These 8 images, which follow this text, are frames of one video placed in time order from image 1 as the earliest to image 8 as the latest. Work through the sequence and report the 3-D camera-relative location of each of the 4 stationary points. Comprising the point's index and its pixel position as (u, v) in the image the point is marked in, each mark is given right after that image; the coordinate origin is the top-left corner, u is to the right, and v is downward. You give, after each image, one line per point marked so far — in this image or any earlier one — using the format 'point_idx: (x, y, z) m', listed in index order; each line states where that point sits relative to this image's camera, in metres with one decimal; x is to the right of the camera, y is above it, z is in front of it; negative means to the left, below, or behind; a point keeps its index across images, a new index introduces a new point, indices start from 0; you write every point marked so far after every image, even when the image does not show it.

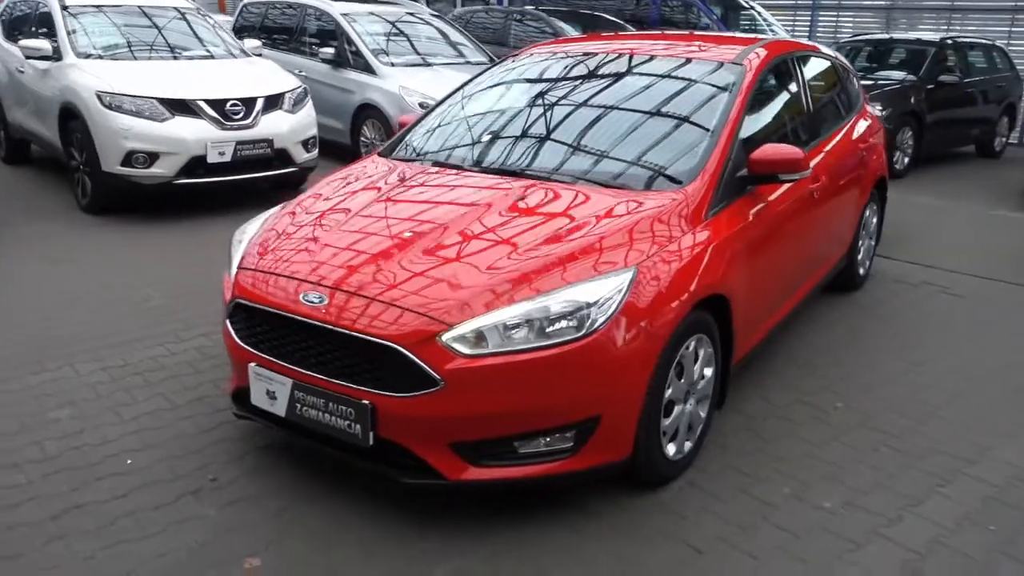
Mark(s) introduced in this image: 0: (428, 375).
0: (-0.3, -0.3, +2.8) m
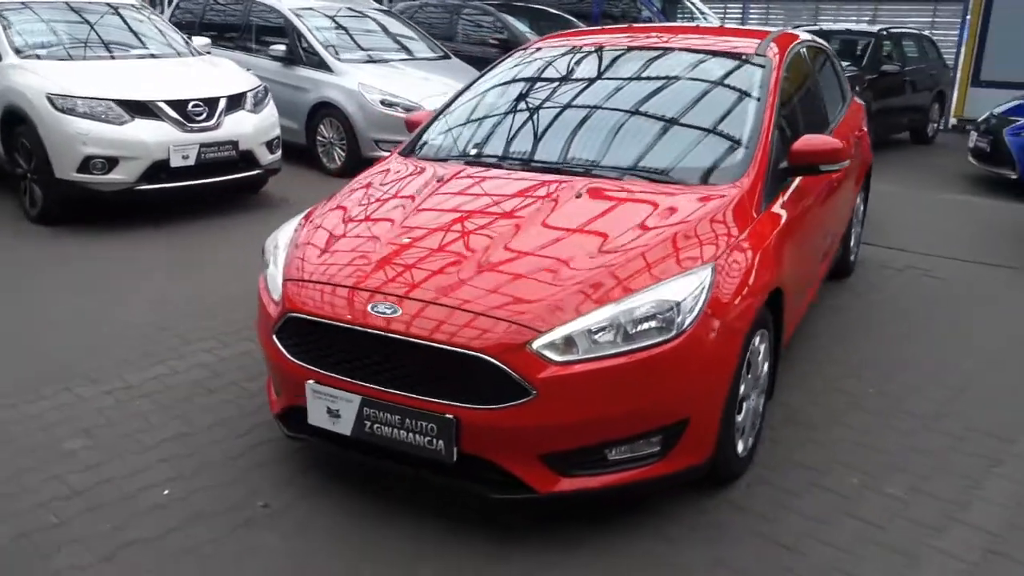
0: (0.0, -0.3, +2.7) m
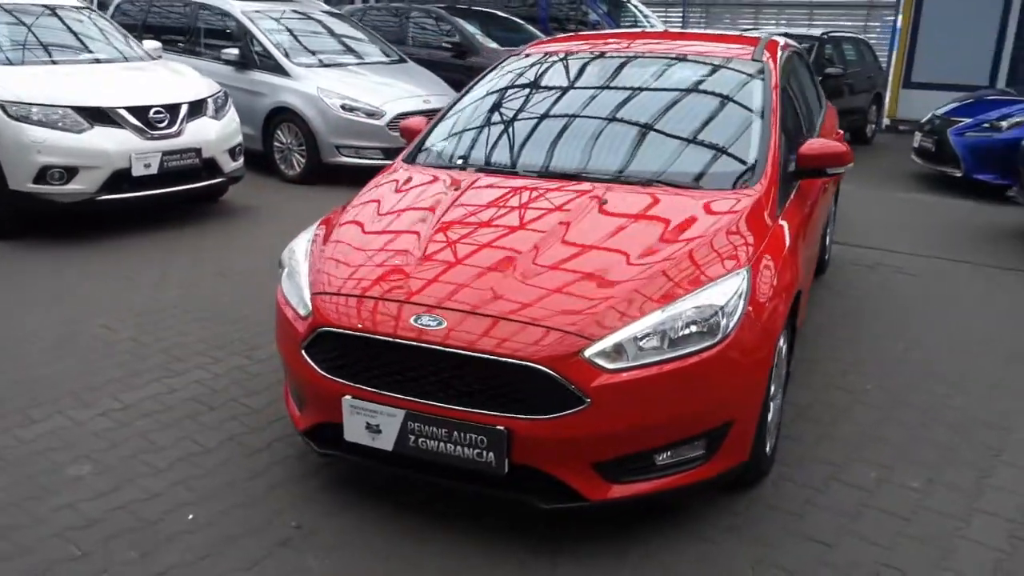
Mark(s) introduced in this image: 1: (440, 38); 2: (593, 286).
0: (+0.2, -0.3, +2.7) m
1: (-1.0, +3.4, +11.7) m
2: (+0.2, 0.0, +2.9) m
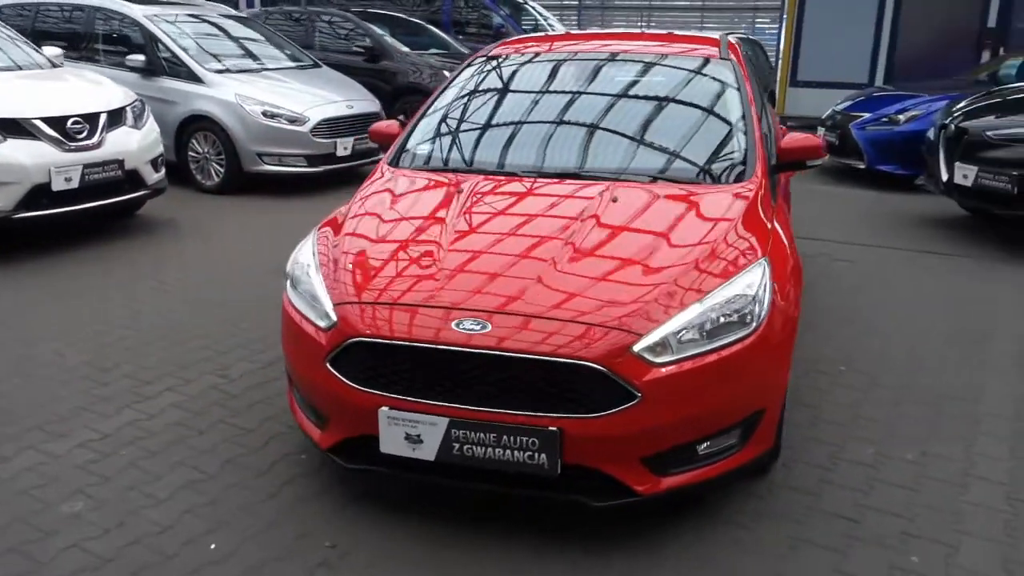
0: (+0.4, -0.3, +2.7) m
1: (-2.2, +3.3, +11.5) m
2: (+0.4, 0.0, +3.0) m
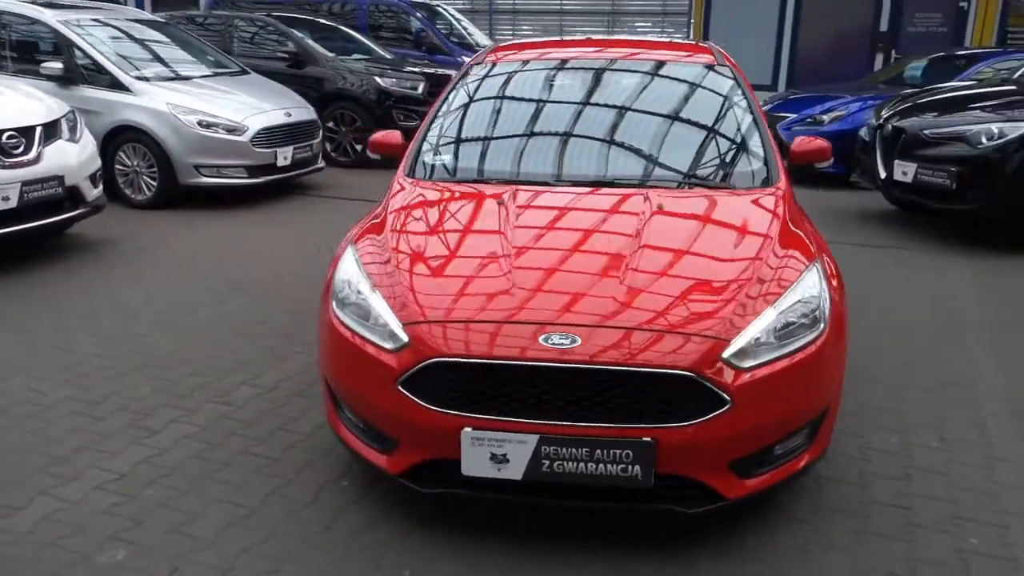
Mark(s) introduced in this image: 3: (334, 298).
0: (+0.7, -0.3, +2.7) m
1: (-3.1, +3.1, +11.1) m
2: (+0.6, 0.0, +3.0) m
3: (-0.7, 0.0, +3.3) m
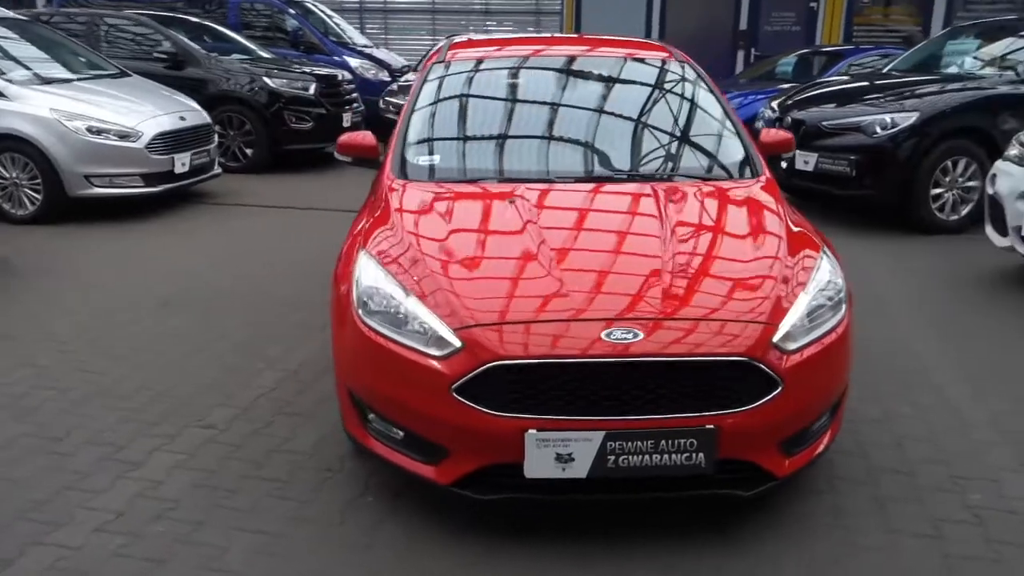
0: (+0.9, -0.3, +2.8) m
1: (-4.5, +2.9, +10.4) m
2: (+0.8, 0.0, +3.1) m
3: (-0.6, -0.1, +3.1) m
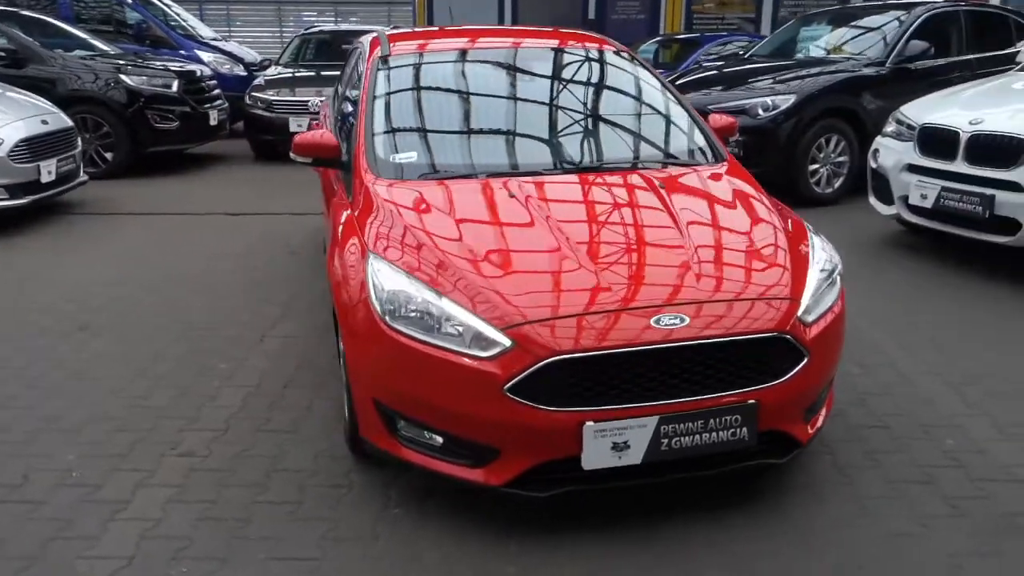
0: (+1.0, -0.2, +3.0) m
1: (-5.9, +2.7, +9.3) m
2: (+0.8, +0.1, +3.2) m
3: (-0.5, -0.1, +3.0) m
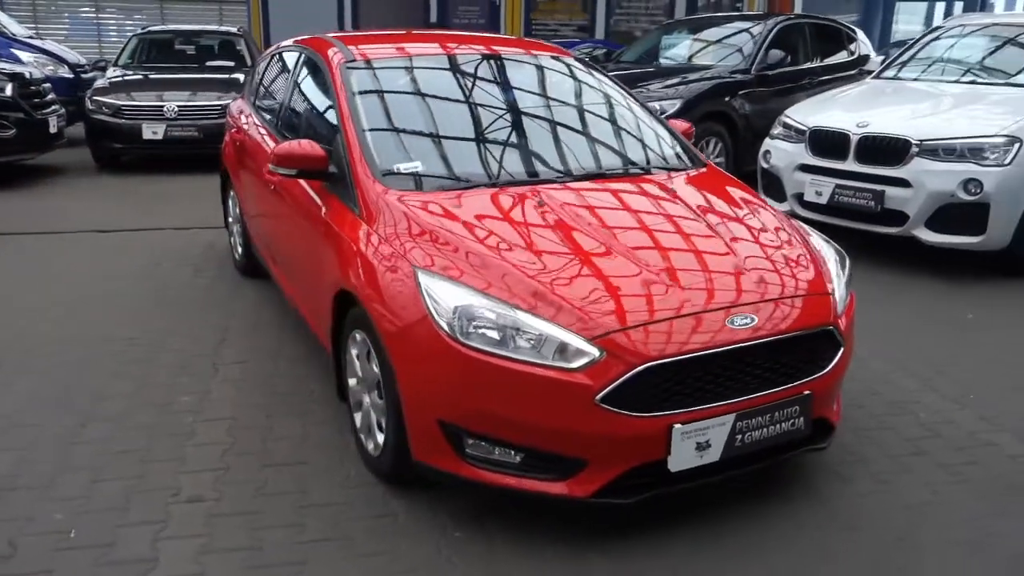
0: (+1.2, -0.2, +3.2) m
1: (-7.1, +2.3, +7.8) m
2: (+1.0, +0.1, +3.4) m
3: (-0.2, -0.1, +2.9) m
